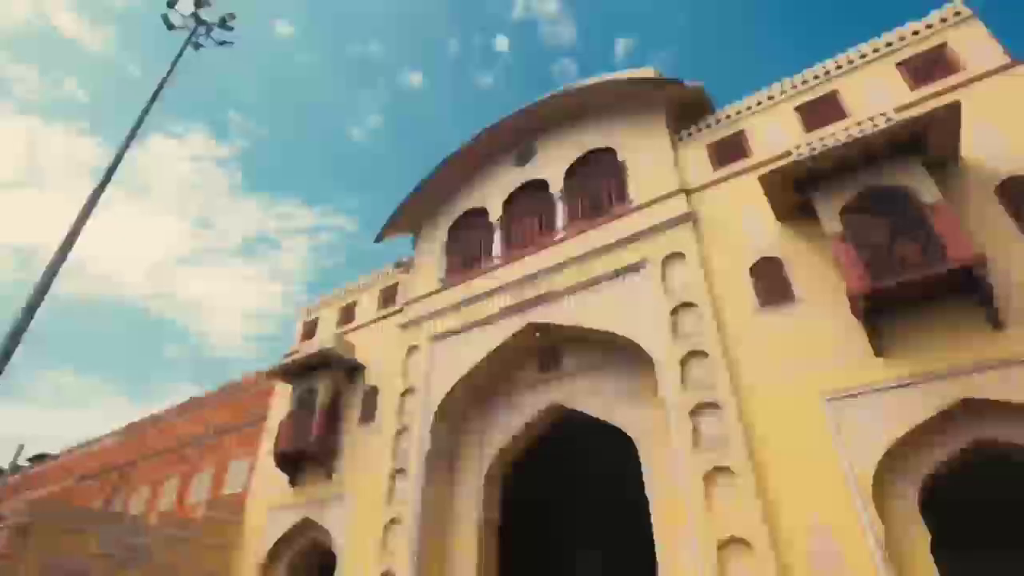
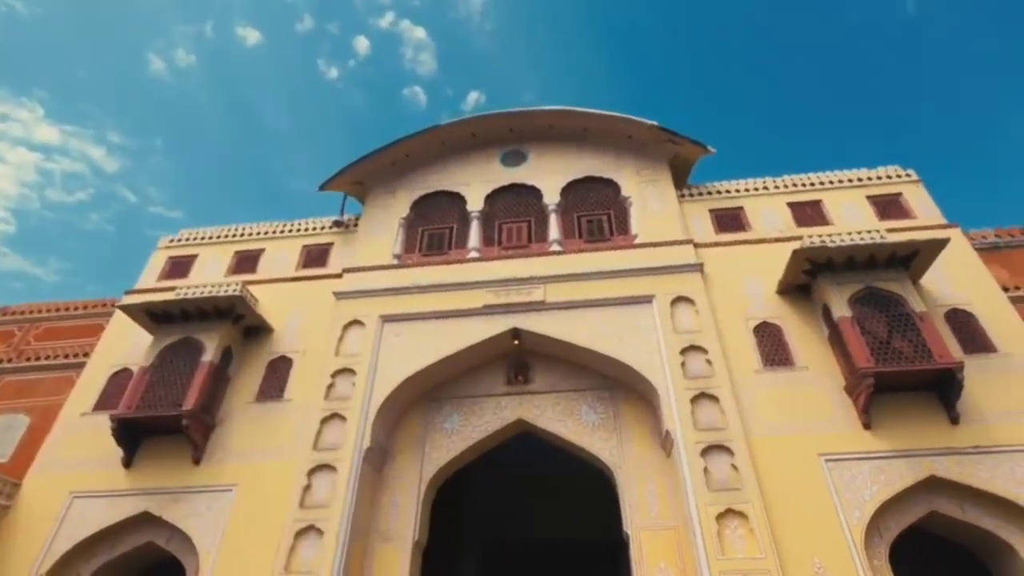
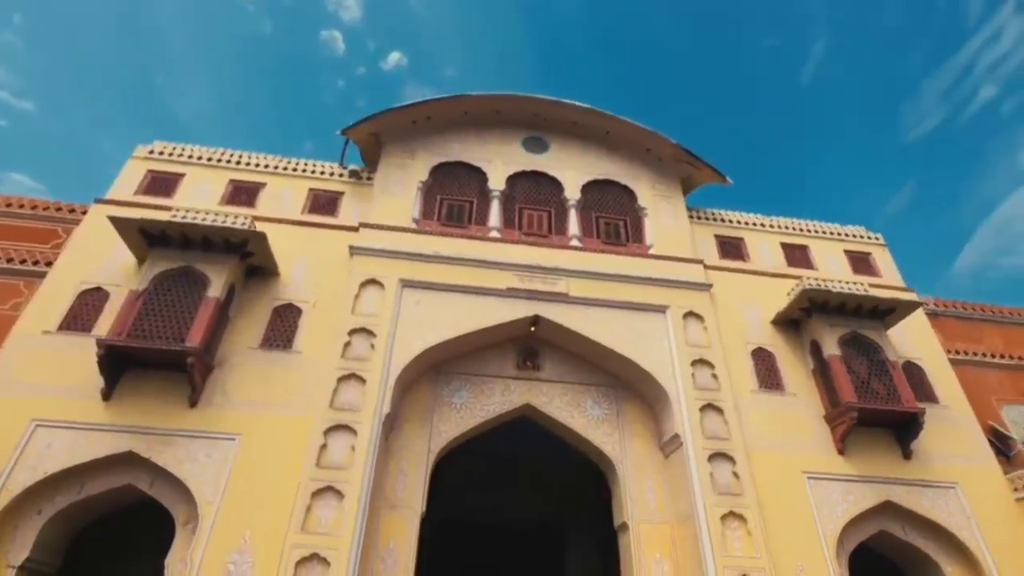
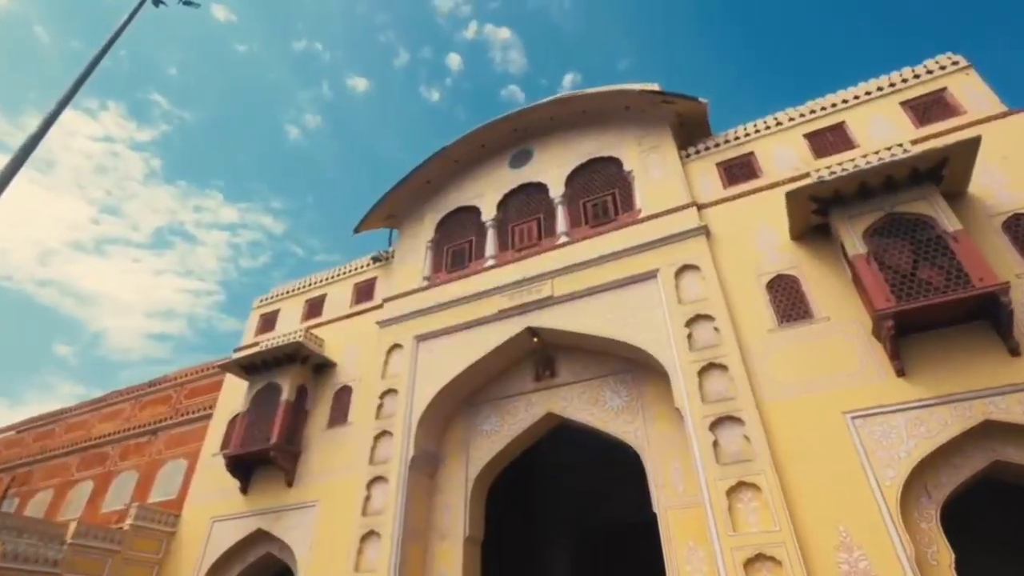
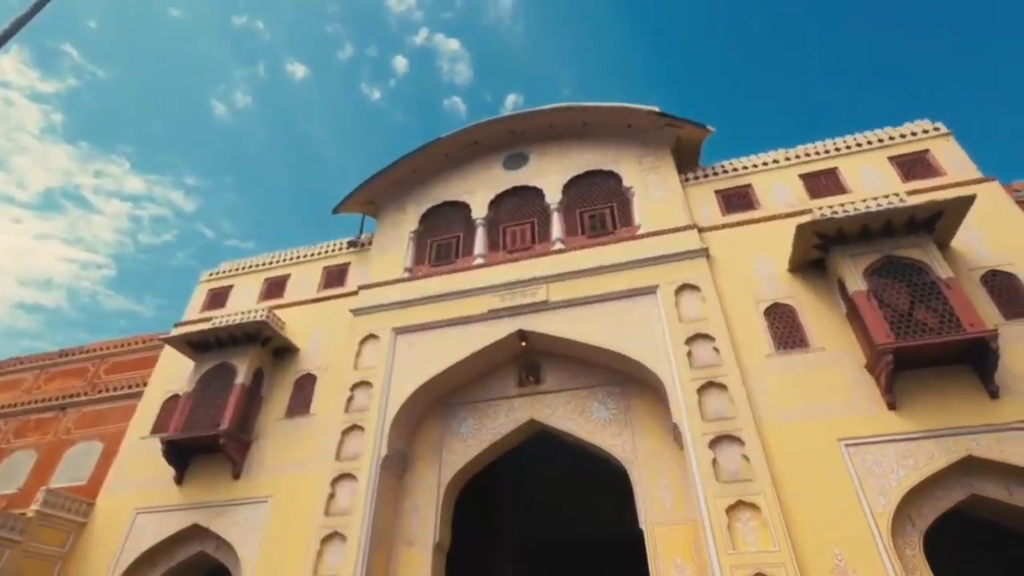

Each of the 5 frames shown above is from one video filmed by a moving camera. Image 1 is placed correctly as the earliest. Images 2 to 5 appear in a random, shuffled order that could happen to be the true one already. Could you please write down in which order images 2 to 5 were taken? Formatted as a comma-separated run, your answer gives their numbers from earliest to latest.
4, 5, 2, 3
